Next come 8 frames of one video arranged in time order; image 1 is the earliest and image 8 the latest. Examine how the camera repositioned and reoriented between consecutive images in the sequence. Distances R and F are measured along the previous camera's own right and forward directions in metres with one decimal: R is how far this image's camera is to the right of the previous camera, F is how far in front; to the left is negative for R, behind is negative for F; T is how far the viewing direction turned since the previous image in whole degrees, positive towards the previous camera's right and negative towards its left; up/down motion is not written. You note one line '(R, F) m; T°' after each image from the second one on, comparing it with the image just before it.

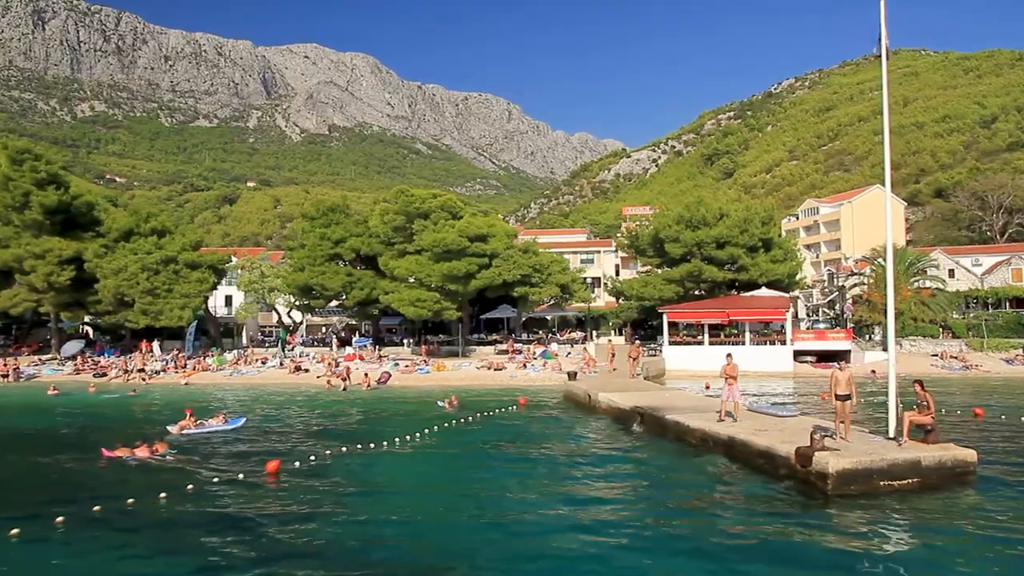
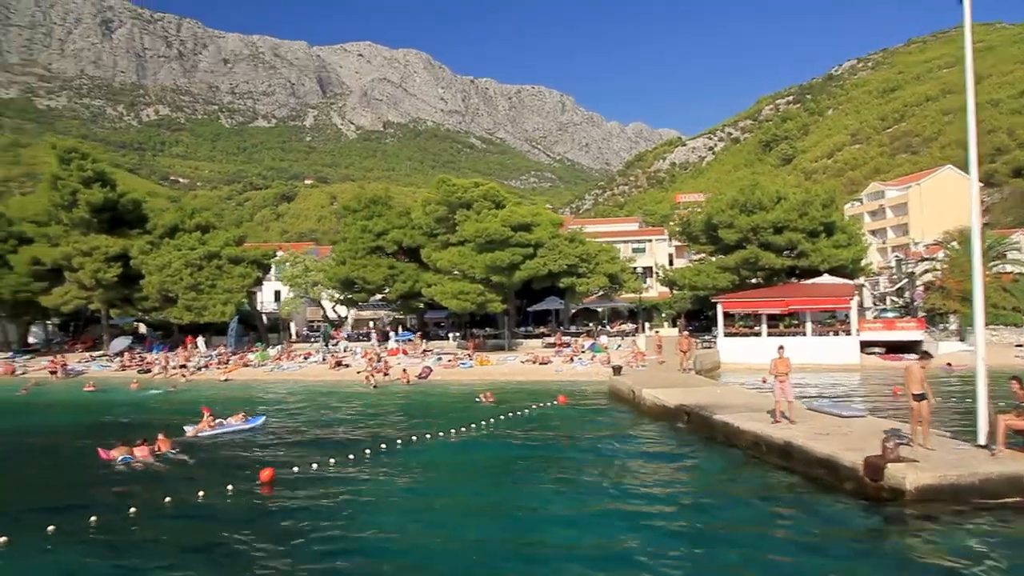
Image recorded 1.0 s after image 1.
(+0.7, +1.9) m; -4°
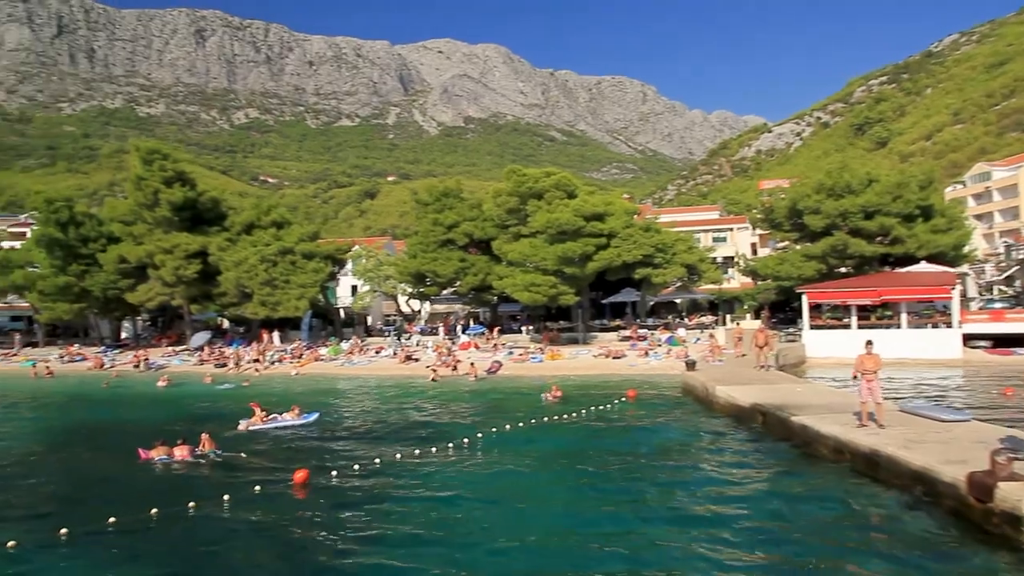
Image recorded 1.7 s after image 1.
(+0.6, +1.4) m; -6°
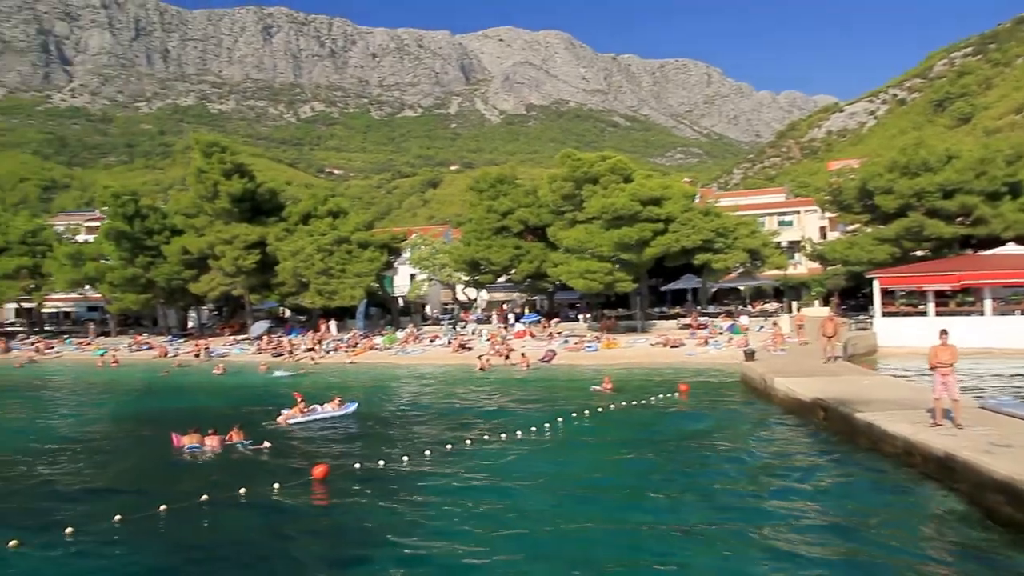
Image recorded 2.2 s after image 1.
(+0.5, +1.0) m; -5°
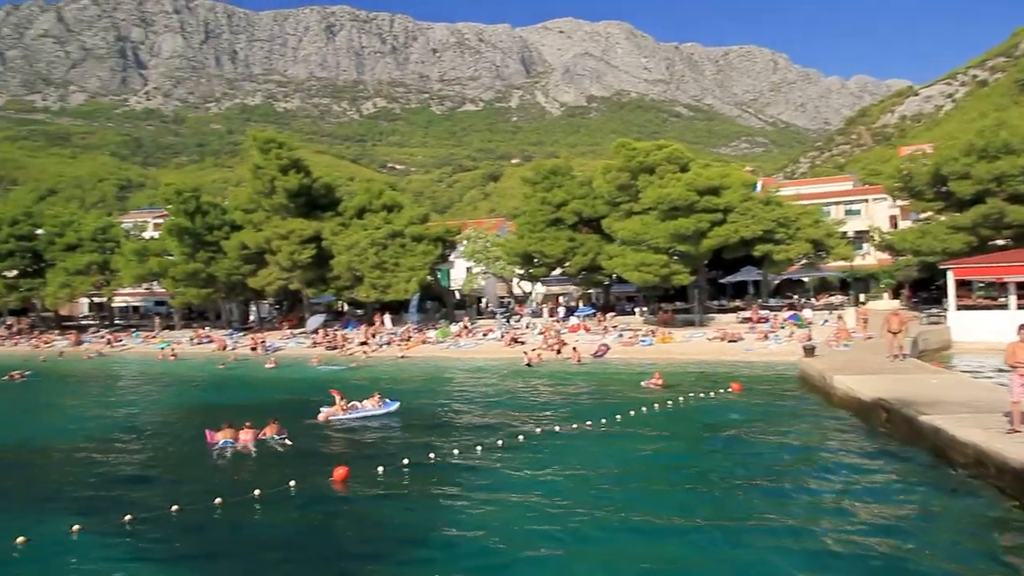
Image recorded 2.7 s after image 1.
(+0.5, +0.8) m; -4°
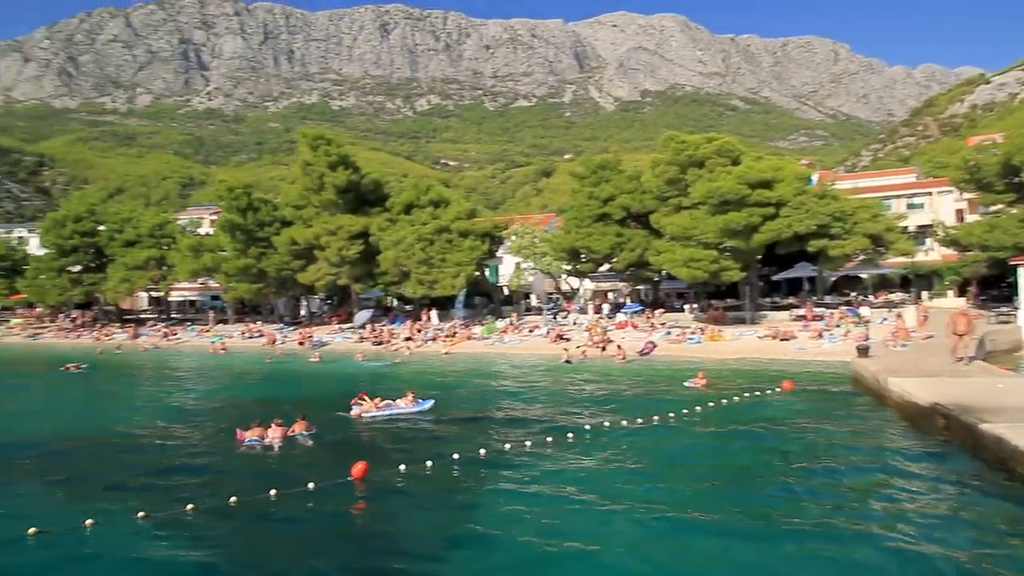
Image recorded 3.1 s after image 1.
(+0.4, +0.5) m; -4°
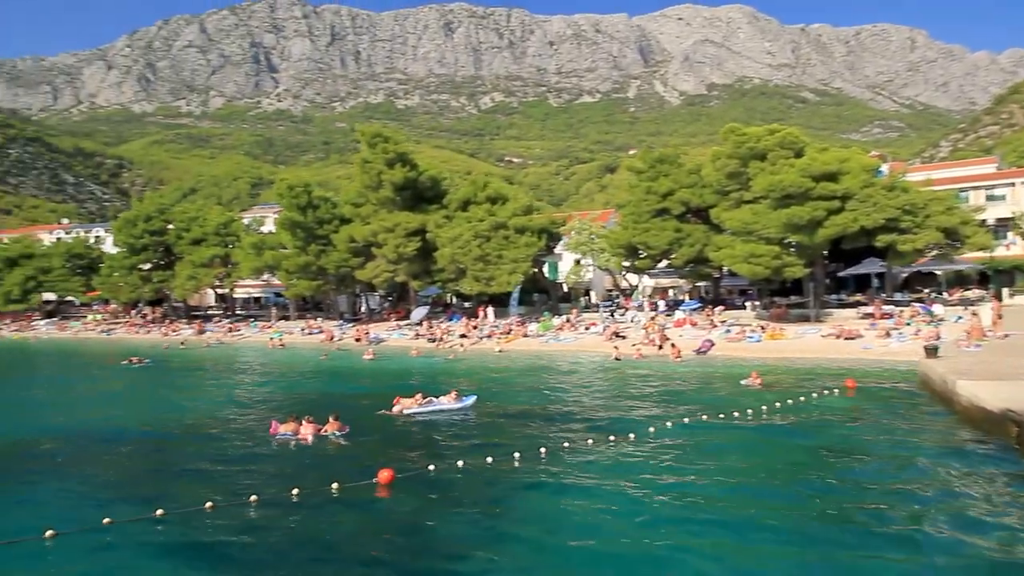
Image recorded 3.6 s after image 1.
(+0.5, +0.5) m; -5°
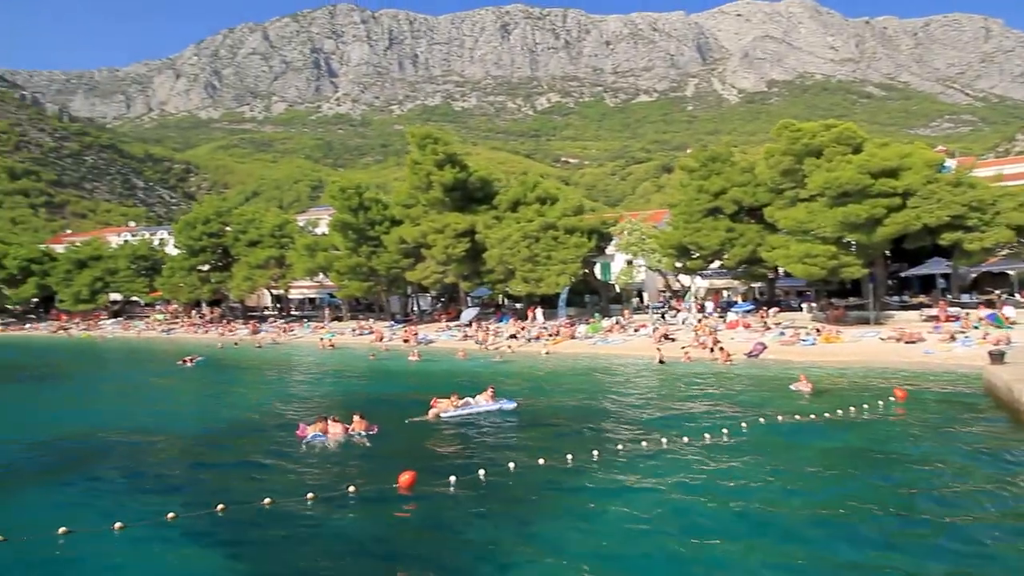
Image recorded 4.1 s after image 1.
(+0.5, +0.5) m; -4°
